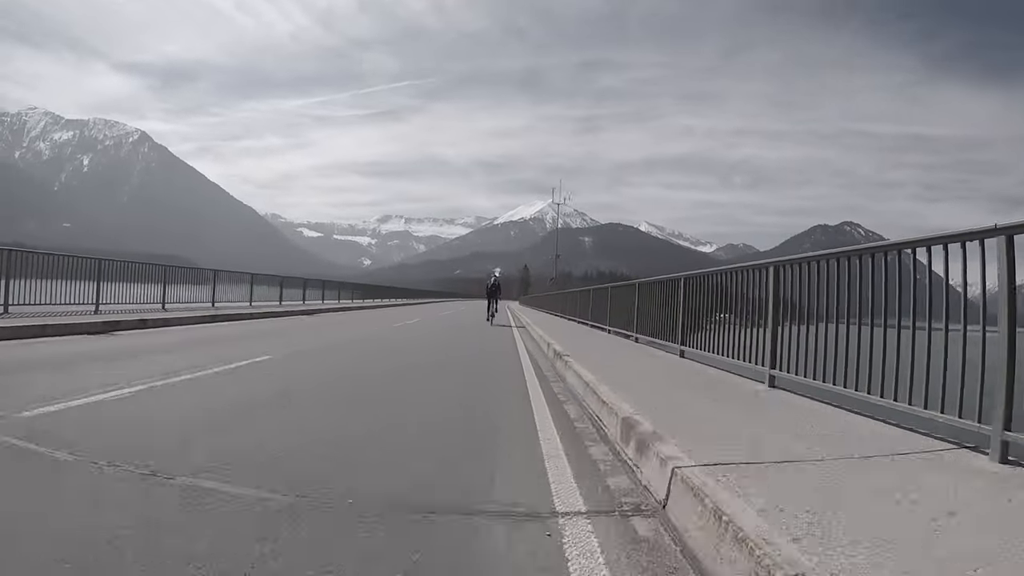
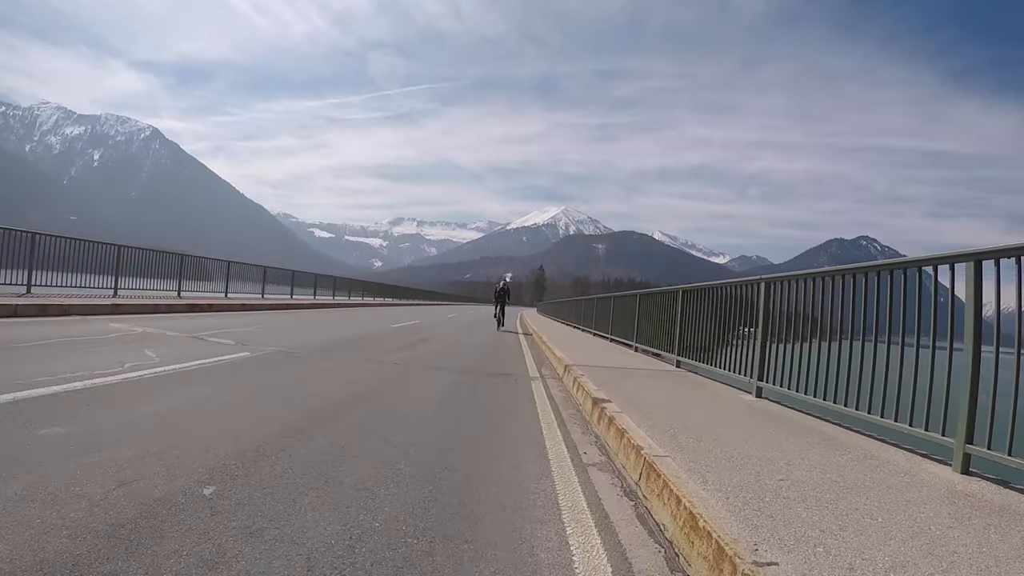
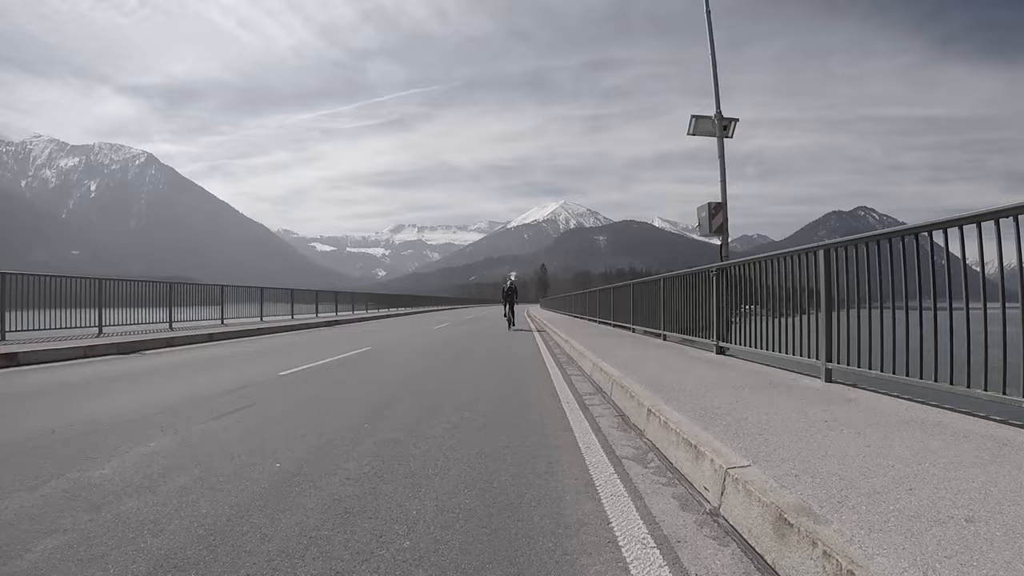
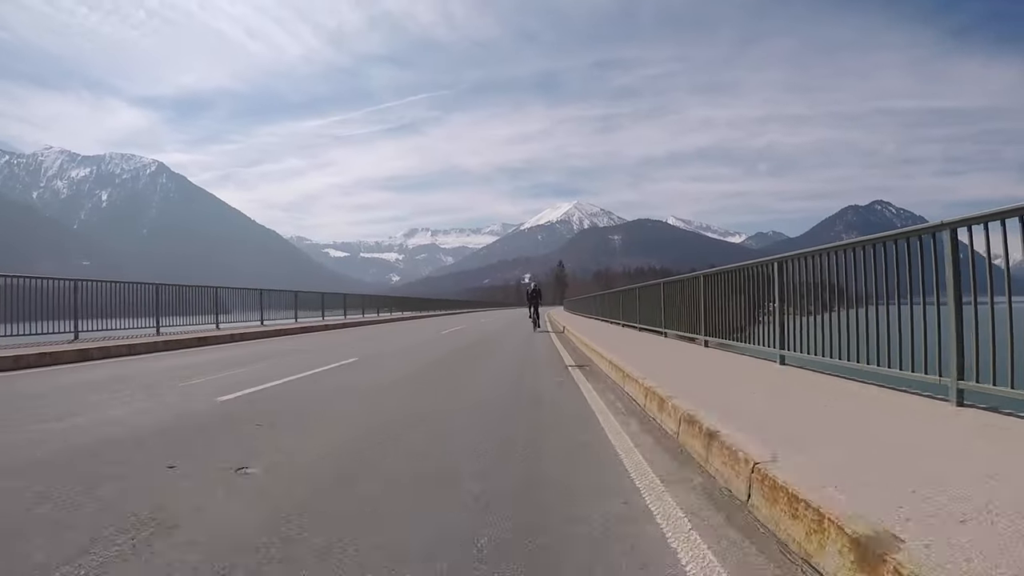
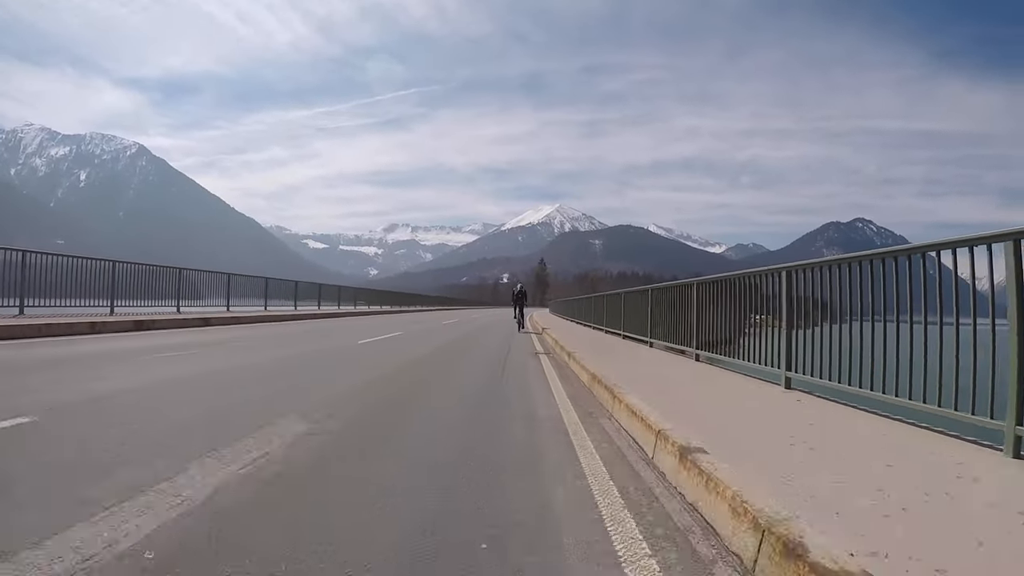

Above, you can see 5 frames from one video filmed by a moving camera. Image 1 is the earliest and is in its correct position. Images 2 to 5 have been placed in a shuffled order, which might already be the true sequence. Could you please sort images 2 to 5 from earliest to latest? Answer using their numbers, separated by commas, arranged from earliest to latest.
3, 2, 4, 5
